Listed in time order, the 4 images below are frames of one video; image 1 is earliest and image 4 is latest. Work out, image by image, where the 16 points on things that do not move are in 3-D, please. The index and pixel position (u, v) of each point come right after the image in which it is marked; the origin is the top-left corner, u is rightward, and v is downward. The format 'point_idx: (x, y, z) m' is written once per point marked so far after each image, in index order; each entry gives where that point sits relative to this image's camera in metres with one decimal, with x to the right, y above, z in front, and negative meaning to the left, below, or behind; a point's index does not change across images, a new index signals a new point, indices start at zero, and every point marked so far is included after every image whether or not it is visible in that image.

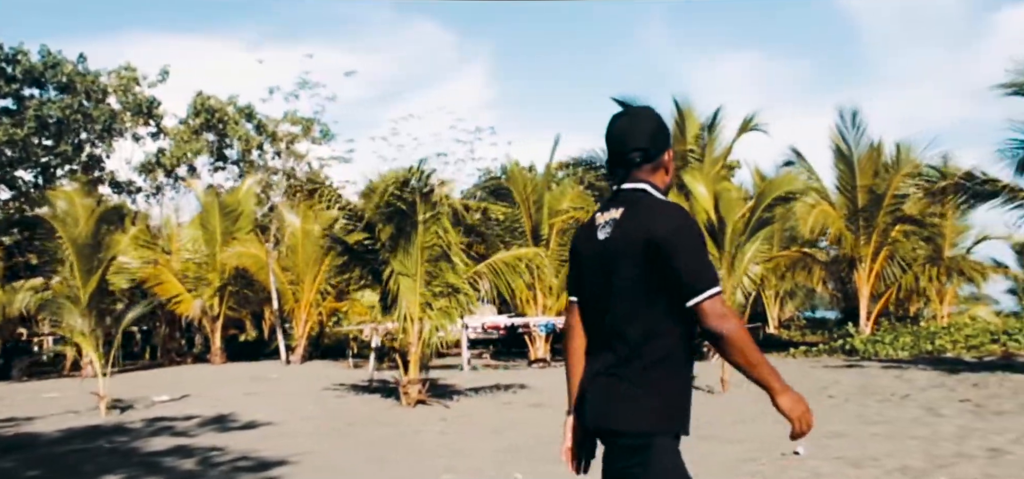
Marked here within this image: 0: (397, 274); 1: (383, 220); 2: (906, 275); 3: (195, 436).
0: (-1.4, -0.4, +10.5) m
1: (-1.6, +0.3, +10.6) m
2: (+7.8, -0.7, +16.8) m
3: (-3.3, -2.1, +8.8) m
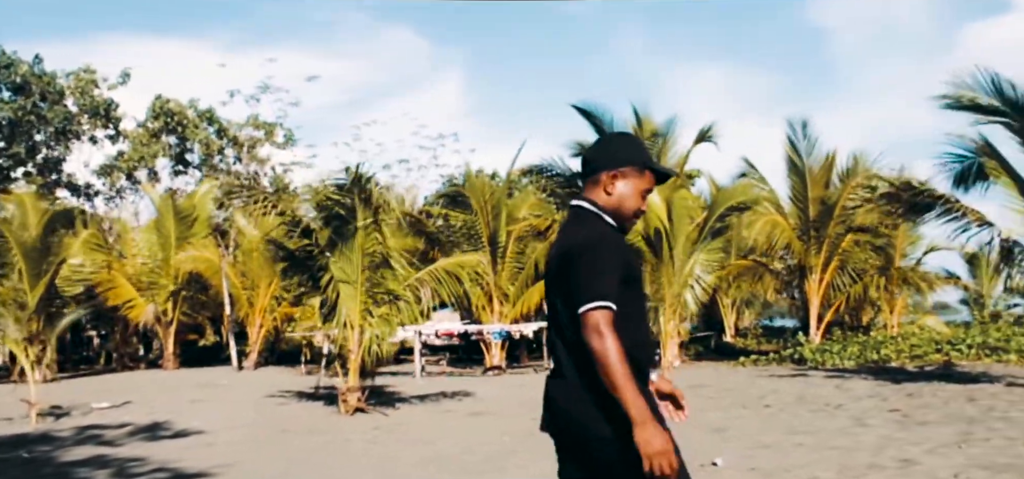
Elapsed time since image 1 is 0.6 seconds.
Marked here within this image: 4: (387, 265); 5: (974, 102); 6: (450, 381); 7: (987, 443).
0: (-2.1, -0.5, +10.5) m
1: (-2.4, +0.2, +10.5) m
2: (+6.9, -0.9, +17.0) m
3: (-4.1, -2.1, +8.8) m
4: (-1.6, -0.3, +10.8) m
5: (+5.7, +1.6, +10.6) m
6: (-1.2, -2.6, +15.4) m
7: (+4.3, -1.8, +7.6) m
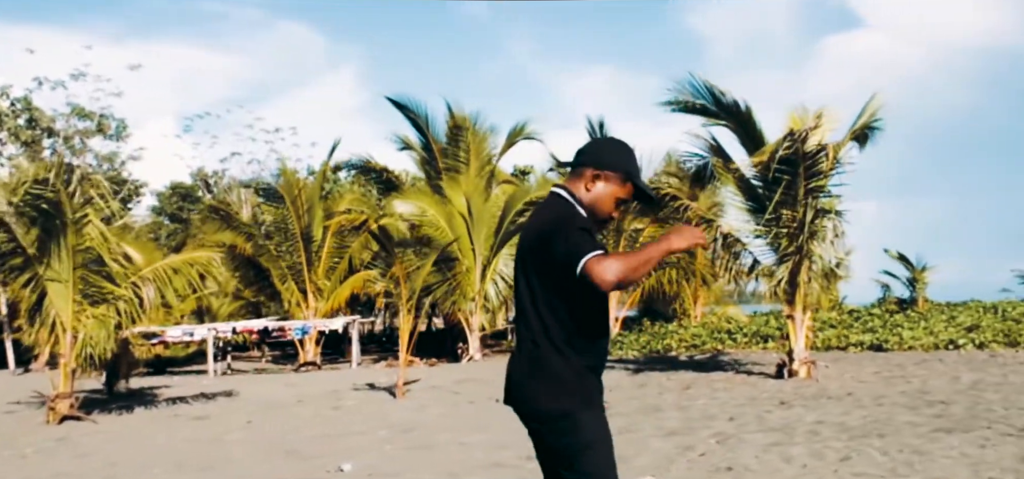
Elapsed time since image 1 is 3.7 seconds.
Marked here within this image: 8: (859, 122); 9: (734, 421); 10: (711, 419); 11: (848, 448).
0: (-5.5, -0.5, +10.0) m
1: (-5.8, +0.2, +10.0) m
2: (+2.9, -0.8, +17.2) m
3: (-7.3, -2.1, +8.1) m
4: (-5.0, -0.3, +10.4) m
5: (+2.3, +1.7, +10.7) m
6: (-4.9, -2.5, +15.0) m
7: (+1.1, -1.8, +7.6) m
8: (+4.3, +1.4, +10.4) m
9: (+2.1, -1.7, +7.9) m
10: (+1.9, -1.7, +8.1) m
11: (+2.5, -1.6, +6.3) m
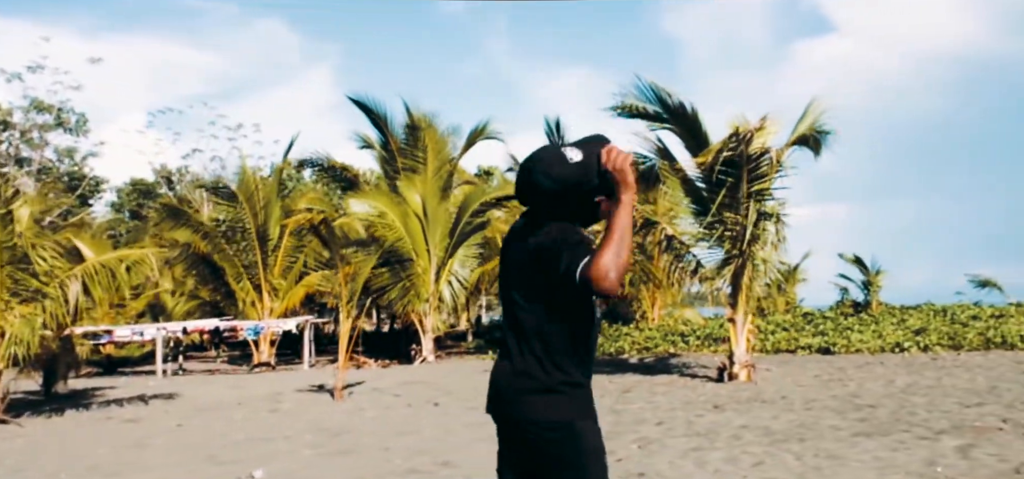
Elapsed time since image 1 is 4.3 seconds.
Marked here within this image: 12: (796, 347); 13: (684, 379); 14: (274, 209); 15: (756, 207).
0: (-6.2, -0.5, +9.7) m
1: (-6.5, +0.3, +9.8) m
2: (+2.0, -0.8, +17.2) m
3: (-8.0, -2.1, +7.8) m
4: (-5.7, -0.3, +10.1) m
5: (+1.6, +1.7, +10.6) m
6: (-5.8, -2.5, +14.7) m
7: (+0.4, -1.8, +7.5) m
8: (+3.6, +1.4, +10.3) m
9: (+1.4, -1.7, +7.8) m
10: (+1.2, -1.7, +8.0) m
11: (+1.8, -1.6, +6.2) m
12: (+4.5, -1.7, +13.3) m
13: (+2.2, -1.8, +10.7) m
14: (-5.2, +0.7, +18.3) m
15: (+2.9, +0.4, +10.1) m
